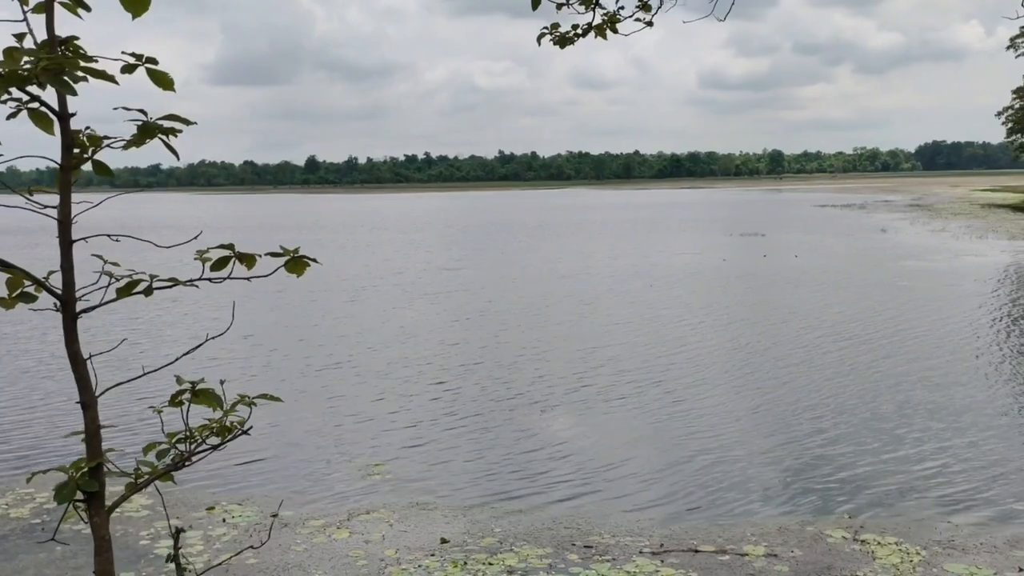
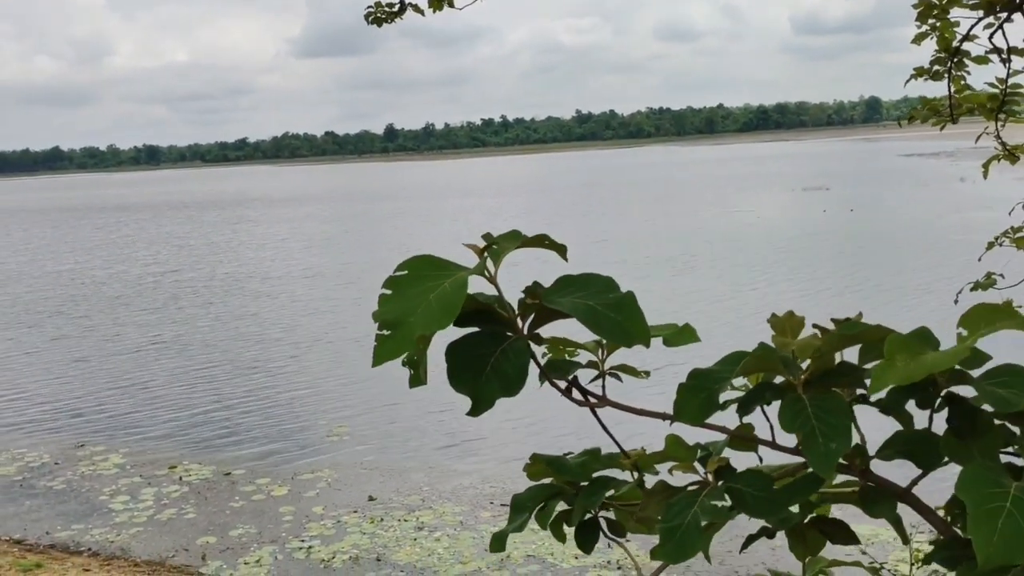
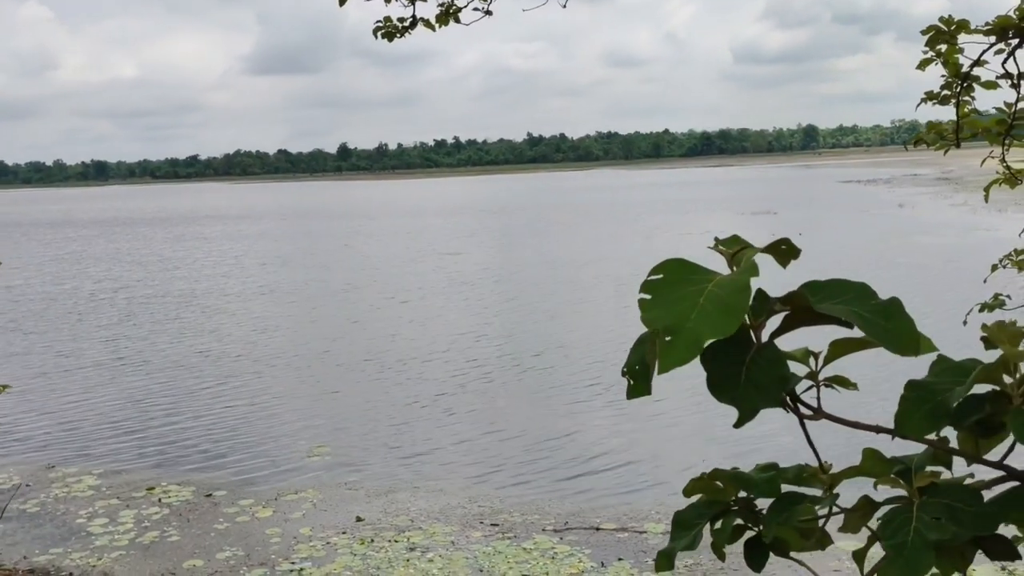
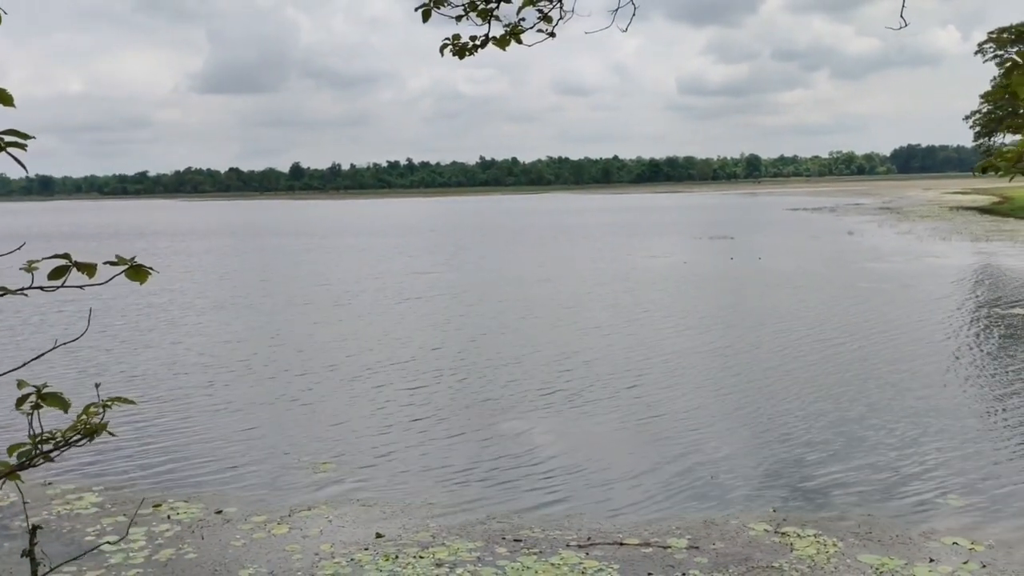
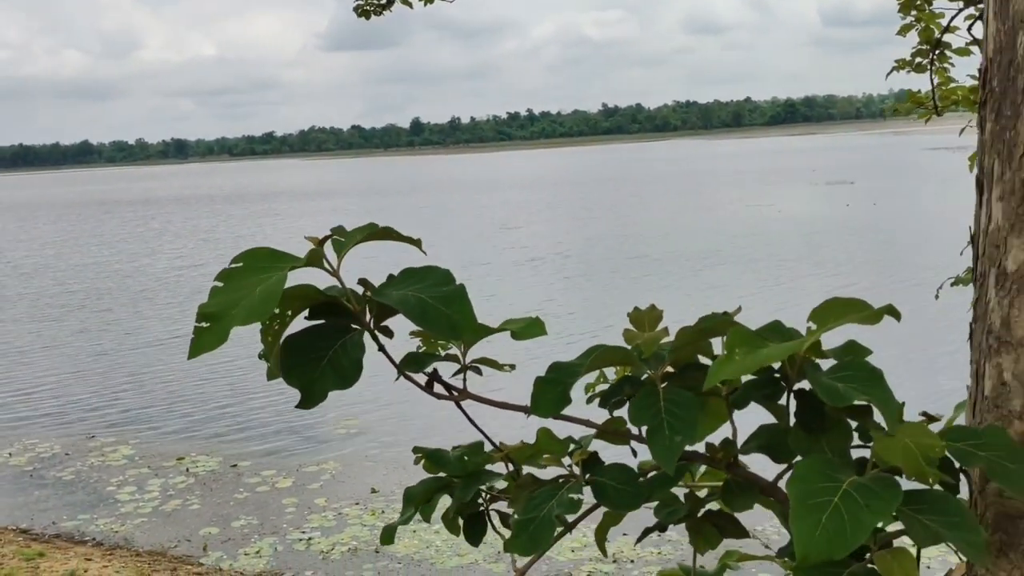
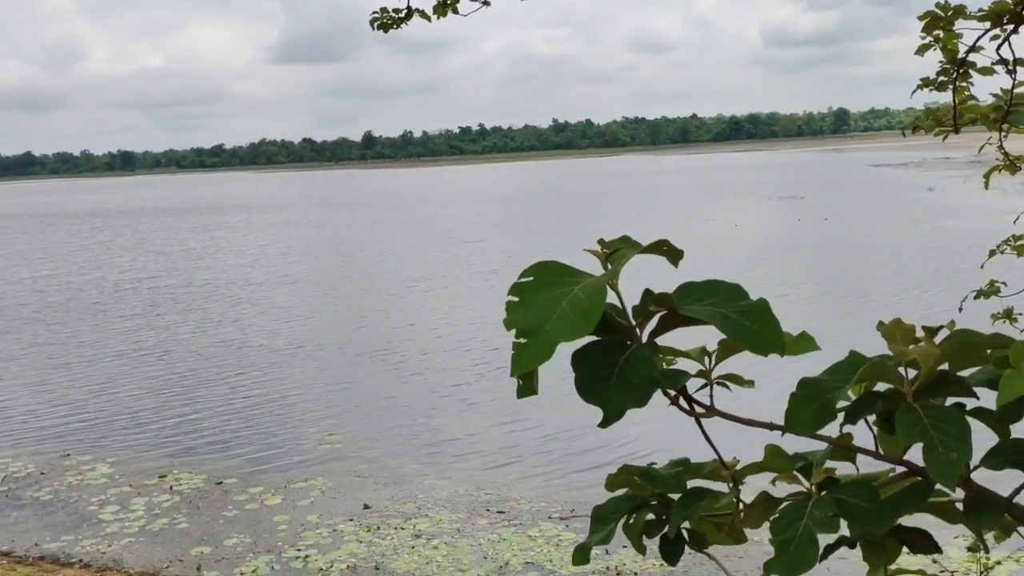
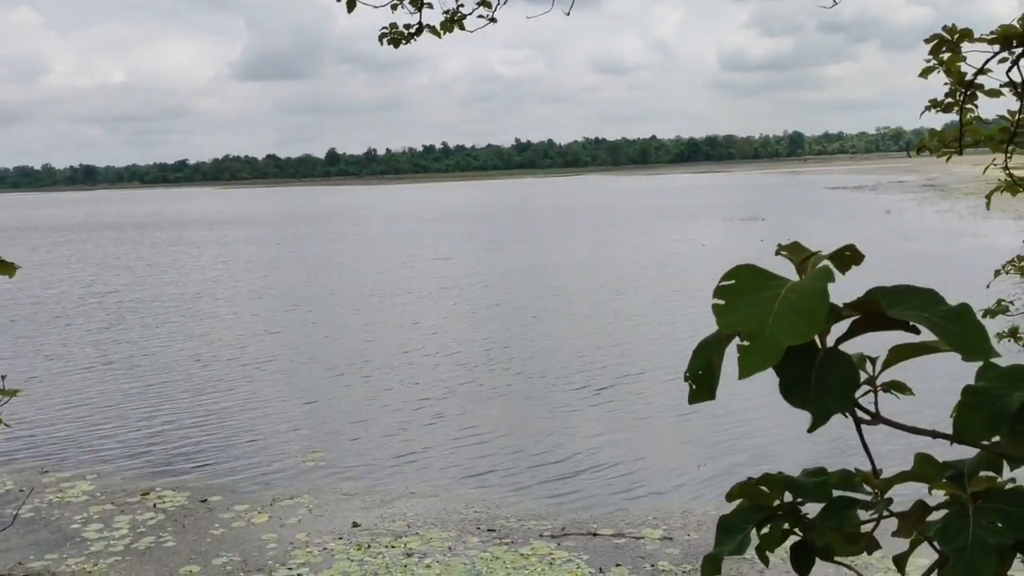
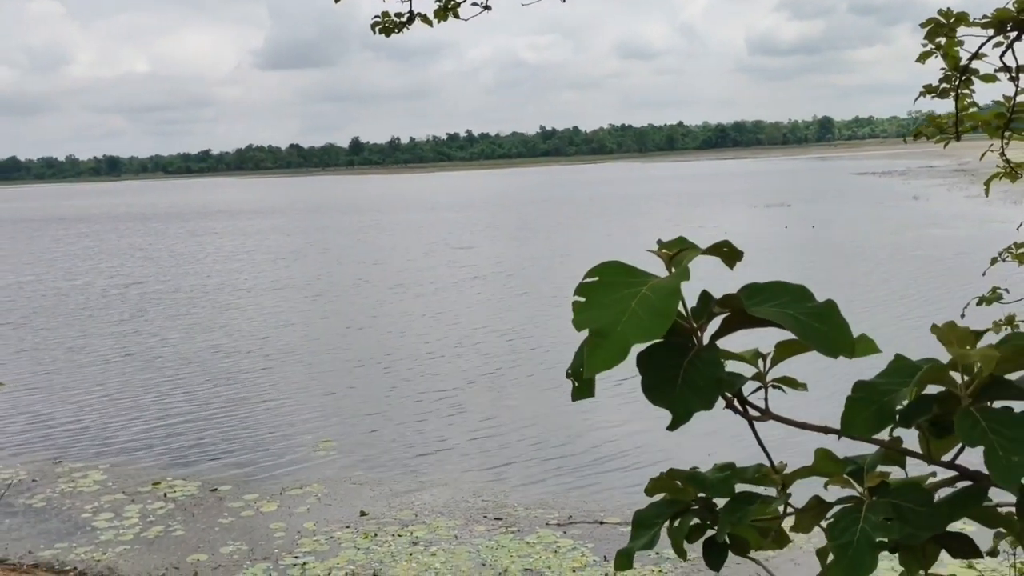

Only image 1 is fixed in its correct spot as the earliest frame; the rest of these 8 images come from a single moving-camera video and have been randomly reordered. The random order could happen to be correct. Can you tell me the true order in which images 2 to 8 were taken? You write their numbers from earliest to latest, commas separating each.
4, 7, 3, 8, 6, 2, 5
